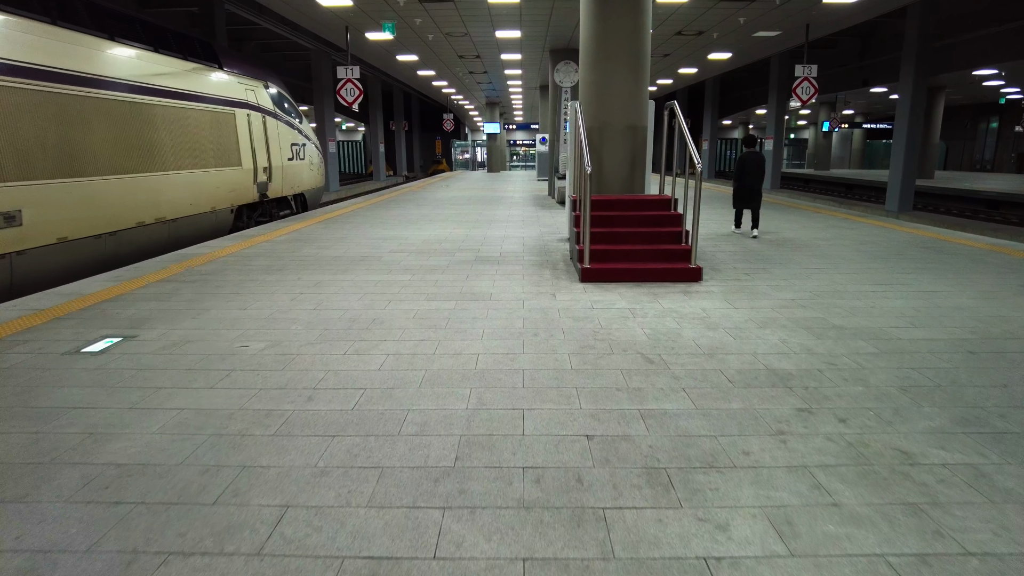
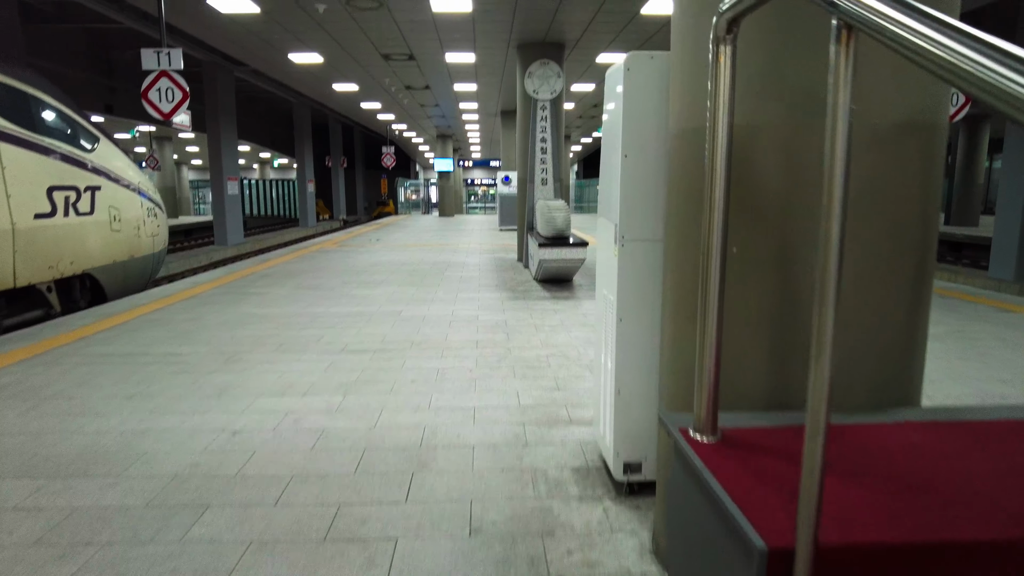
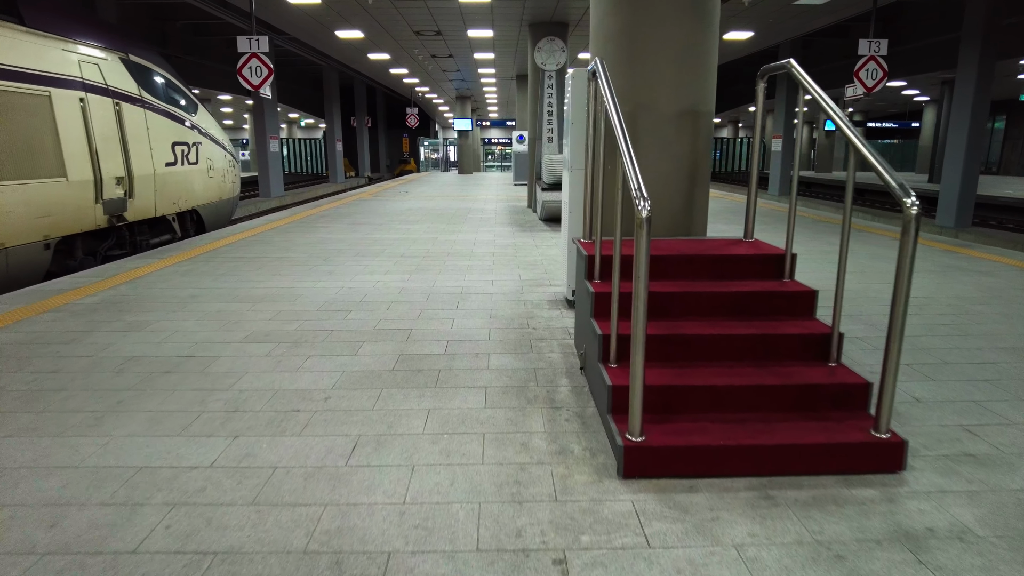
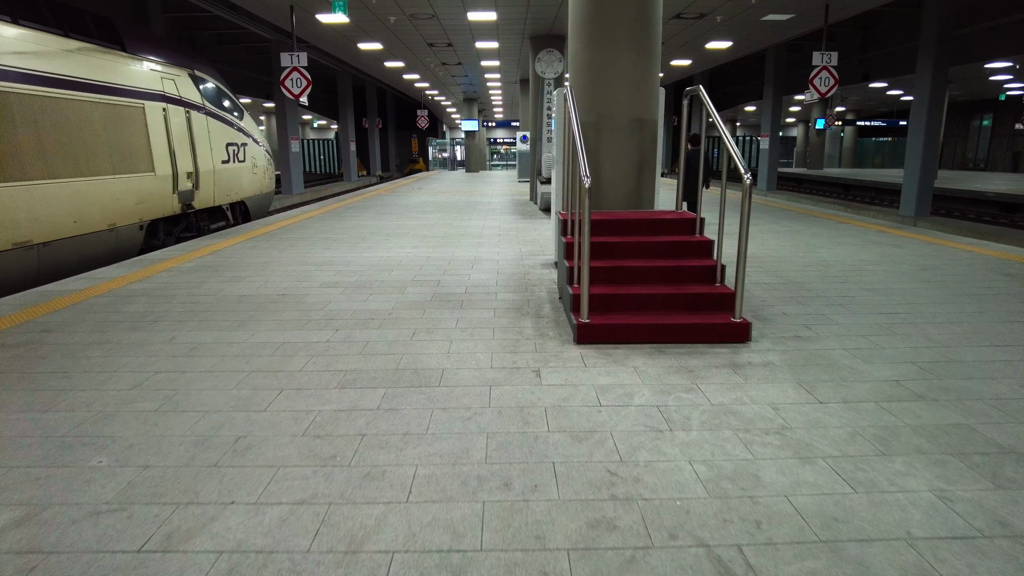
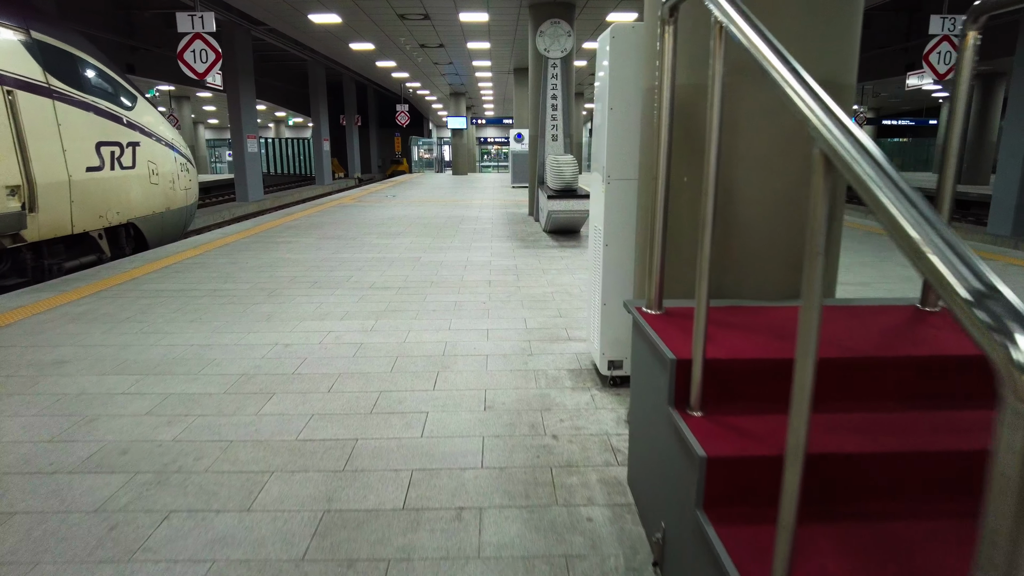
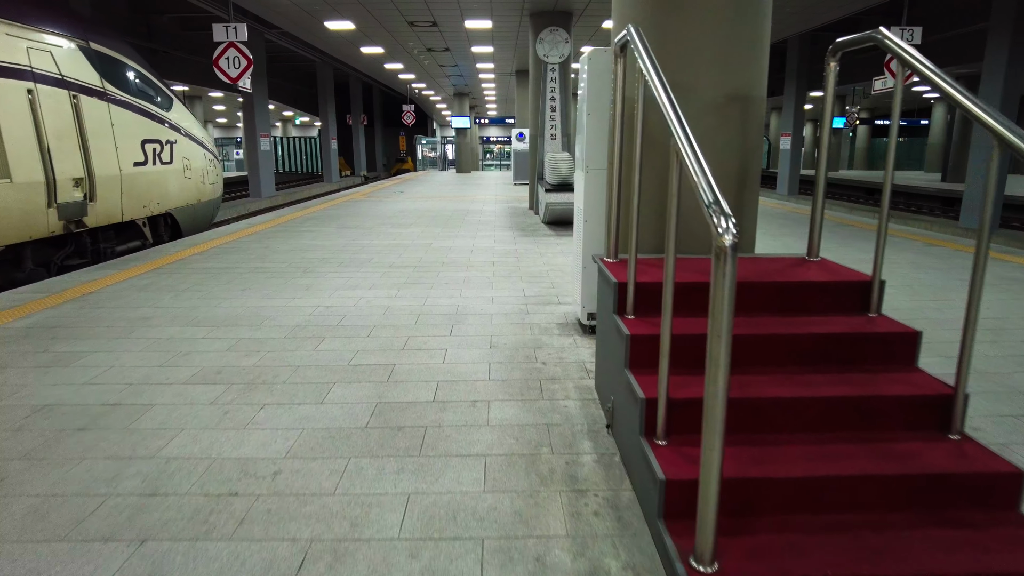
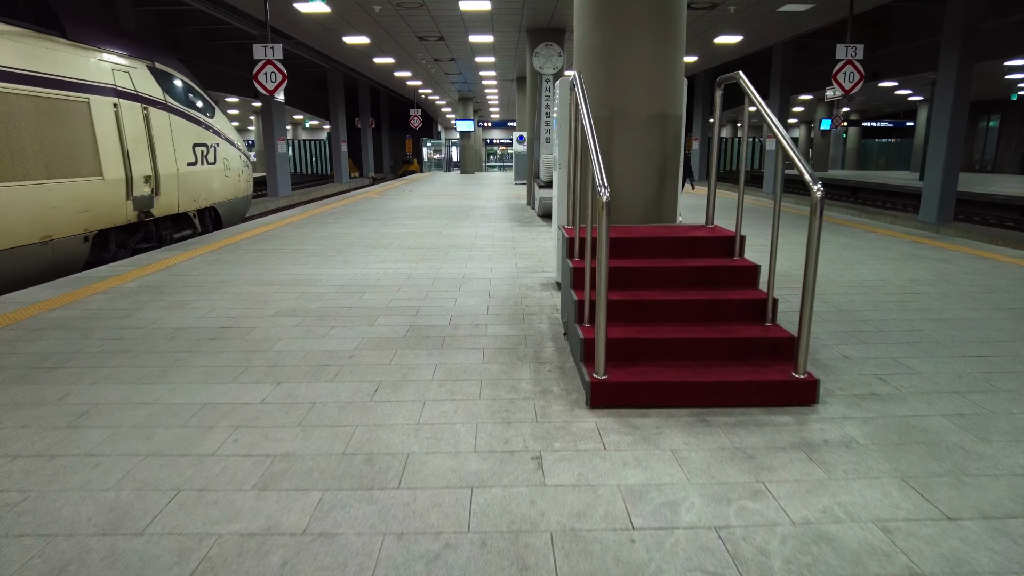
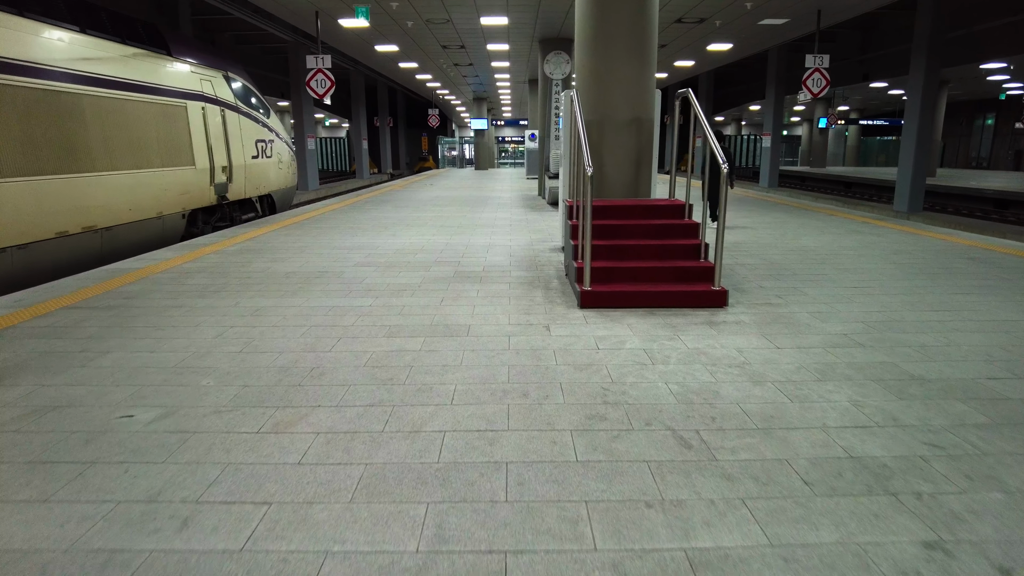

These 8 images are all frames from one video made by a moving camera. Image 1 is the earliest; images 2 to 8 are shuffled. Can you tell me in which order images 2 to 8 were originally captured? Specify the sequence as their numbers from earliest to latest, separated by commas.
8, 4, 7, 3, 6, 5, 2
